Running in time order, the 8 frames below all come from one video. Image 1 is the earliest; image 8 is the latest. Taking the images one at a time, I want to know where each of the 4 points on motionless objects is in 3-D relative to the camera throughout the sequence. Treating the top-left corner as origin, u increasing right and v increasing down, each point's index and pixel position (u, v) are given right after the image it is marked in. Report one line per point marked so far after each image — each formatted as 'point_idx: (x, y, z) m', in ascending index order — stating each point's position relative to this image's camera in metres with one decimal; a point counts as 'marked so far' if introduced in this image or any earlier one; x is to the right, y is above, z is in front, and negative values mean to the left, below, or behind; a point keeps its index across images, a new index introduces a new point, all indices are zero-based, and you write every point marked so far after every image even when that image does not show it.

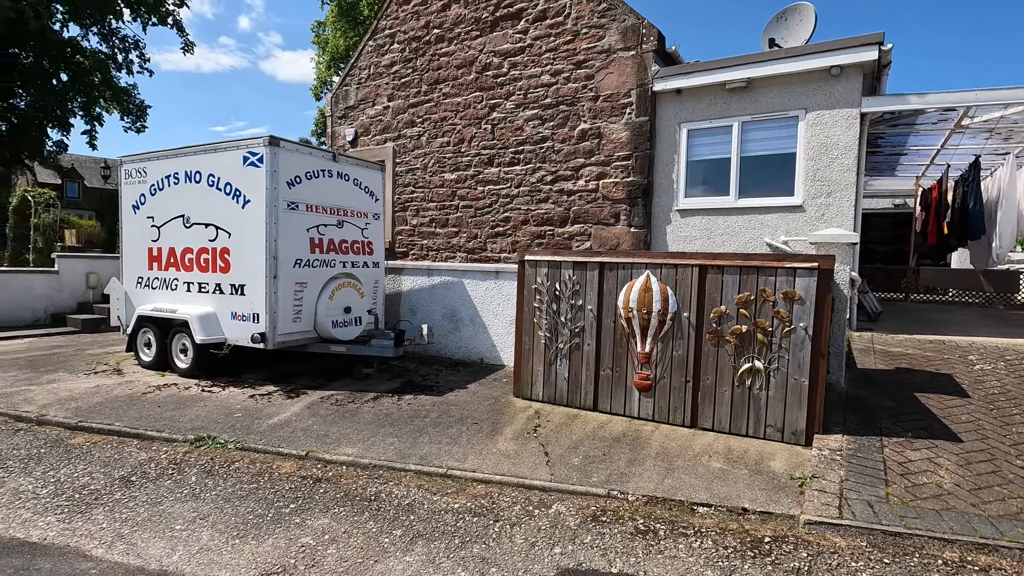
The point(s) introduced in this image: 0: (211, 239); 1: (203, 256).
0: (-3.8, +0.6, +6.7) m
1: (-3.9, +0.4, +6.8) m
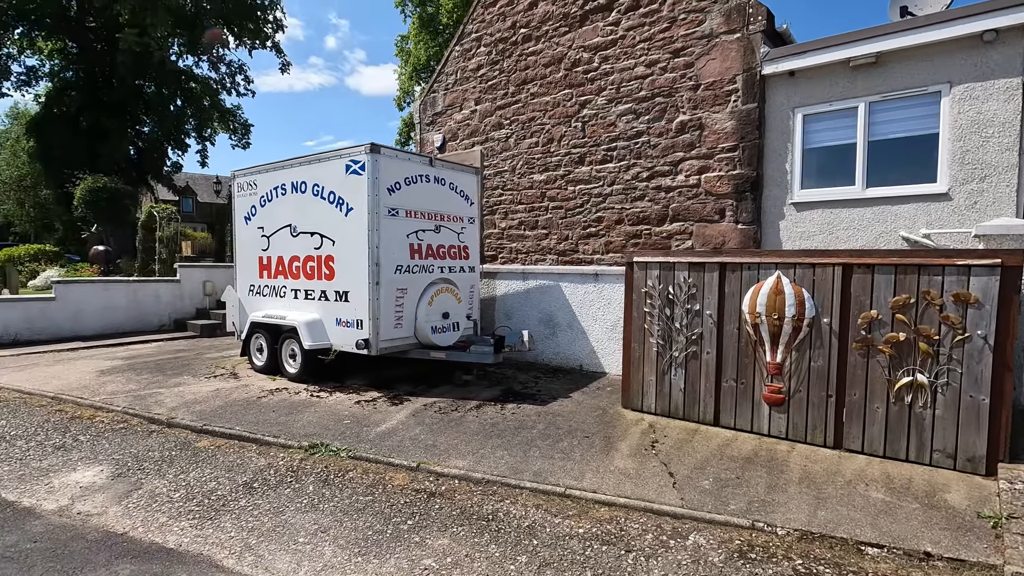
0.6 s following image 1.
0: (-2.5, +0.5, +6.9) m
1: (-2.6, +0.3, +7.0) m
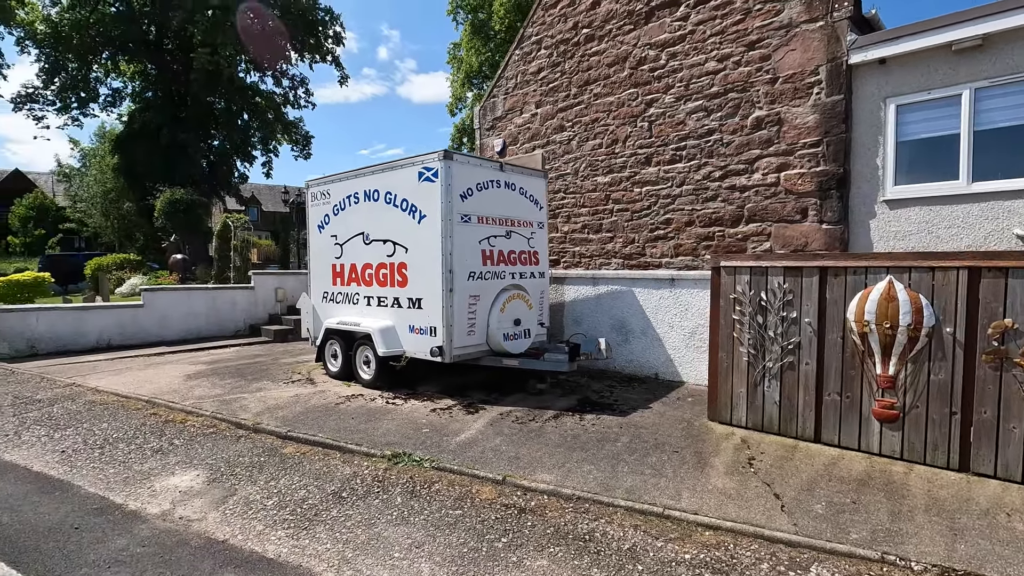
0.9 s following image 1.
0: (-1.6, +0.4, +6.9) m
1: (-1.7, +0.2, +7.0) m
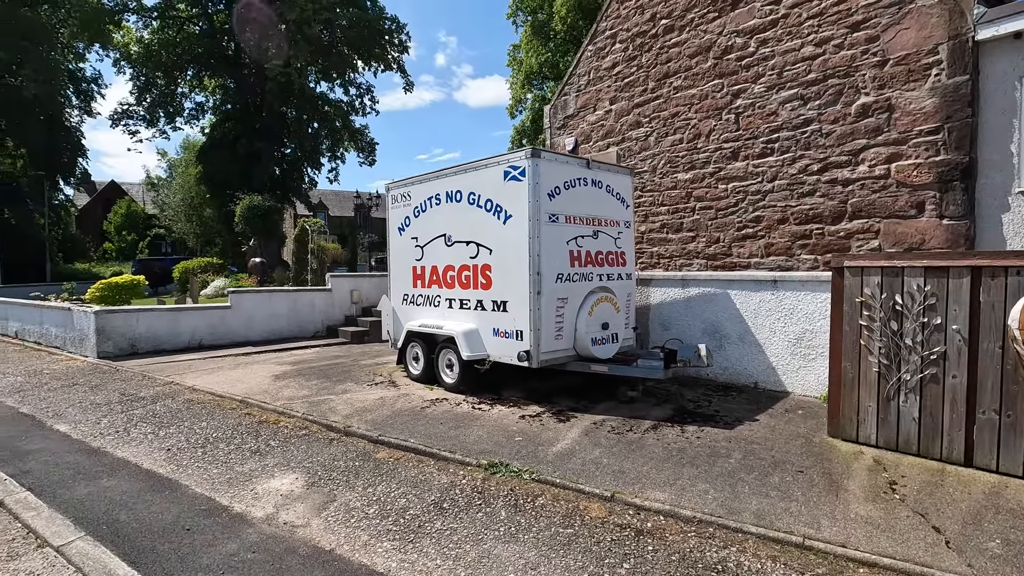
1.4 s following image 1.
0: (-0.5, +0.4, +6.8) m
1: (-0.6, +0.2, +6.9) m
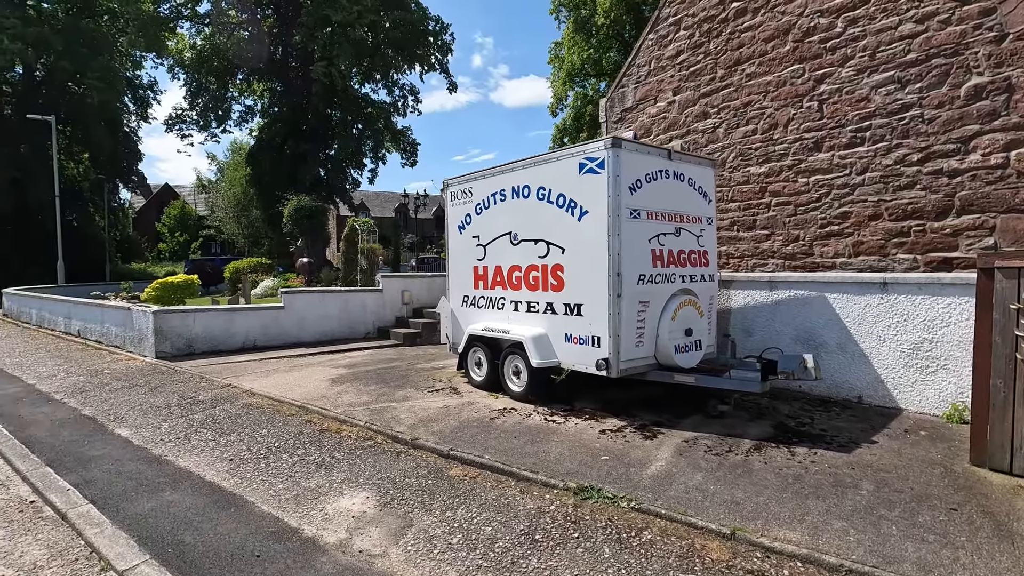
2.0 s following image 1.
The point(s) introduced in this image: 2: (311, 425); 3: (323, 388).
0: (+0.4, +0.4, +6.3) m
1: (+0.3, +0.2, +6.5) m
2: (-2.2, -1.5, +5.8) m
3: (-2.5, -1.3, +7.2) m
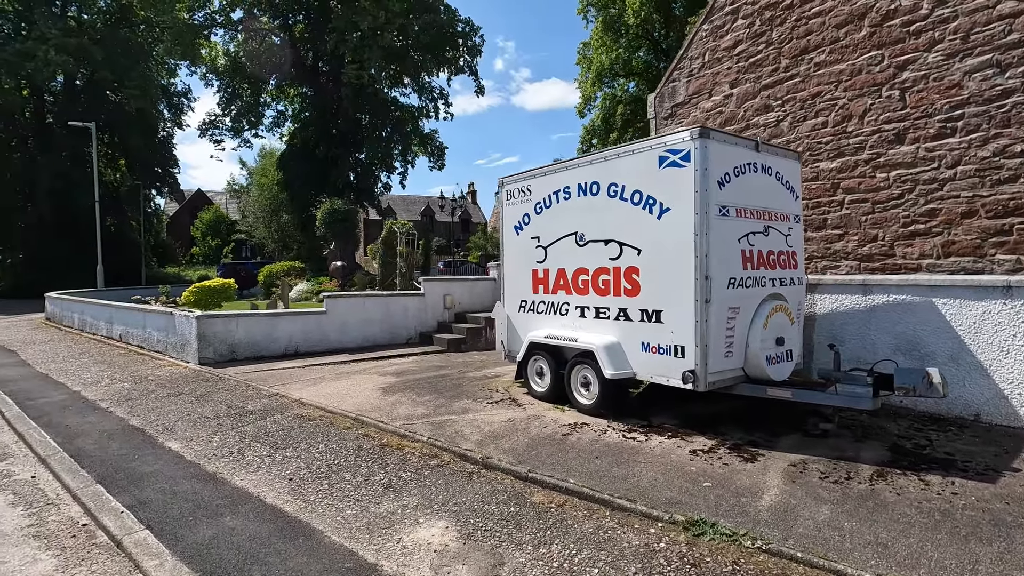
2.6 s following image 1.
0: (+1.1, +0.3, +5.9) m
1: (+1.0, +0.1, +6.0) m
2: (-1.4, -1.5, +5.4) m
3: (-1.7, -1.4, +6.8) m
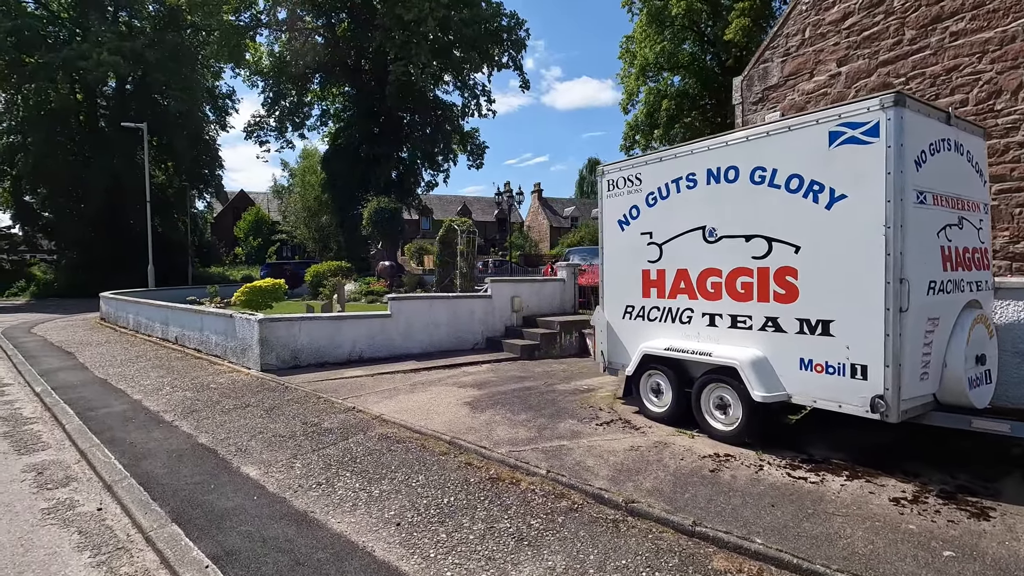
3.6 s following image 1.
0: (+2.3, +0.3, +4.9) m
1: (+2.2, +0.1, +5.0) m
2: (-0.3, -1.6, +4.6) m
3: (-0.5, -1.4, +6.0) m
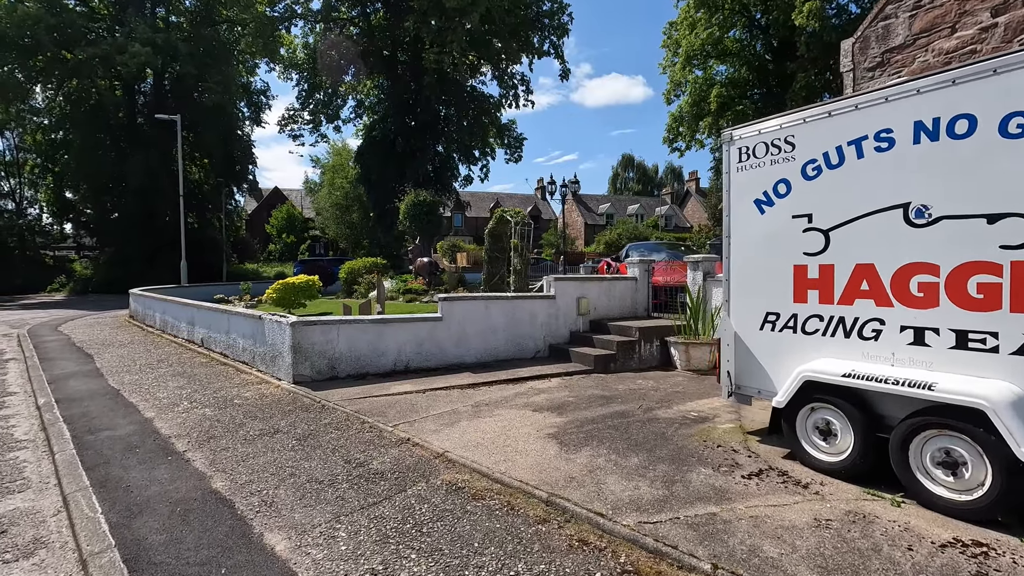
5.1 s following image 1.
0: (+3.1, +0.3, +3.3) m
1: (+3.0, +0.1, +3.4) m
2: (+0.5, -1.6, +3.1) m
3: (+0.4, -1.4, +4.6) m
